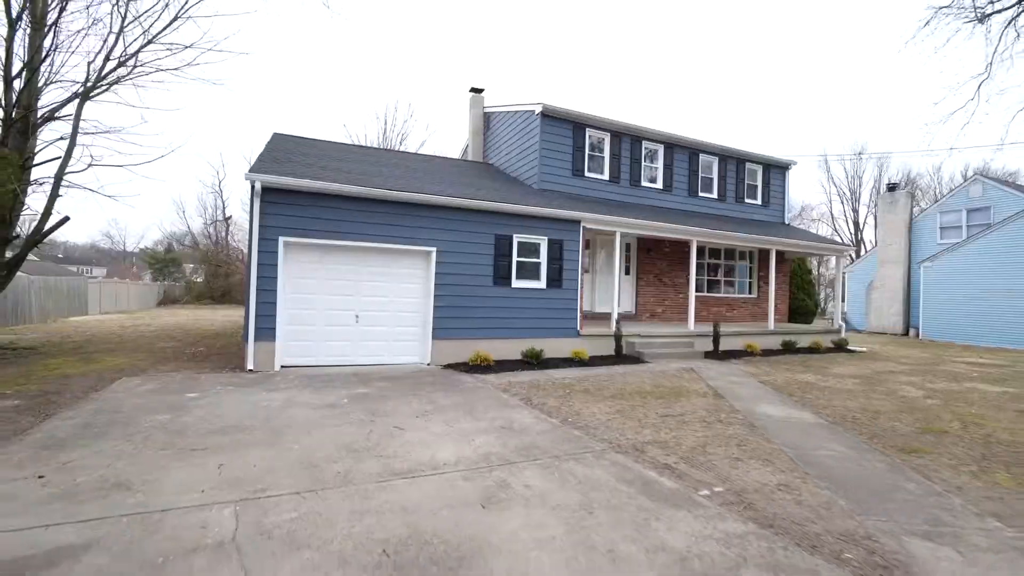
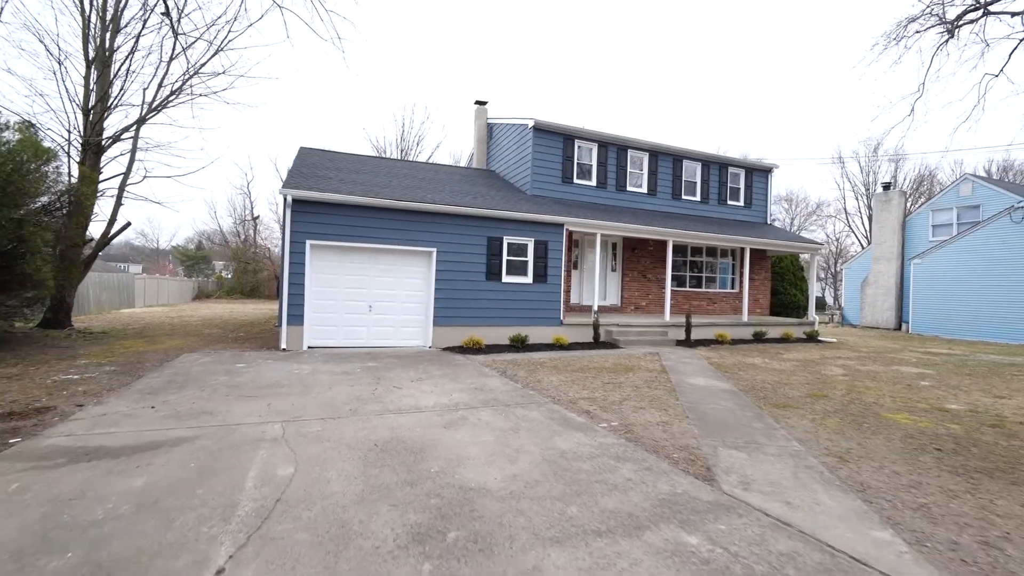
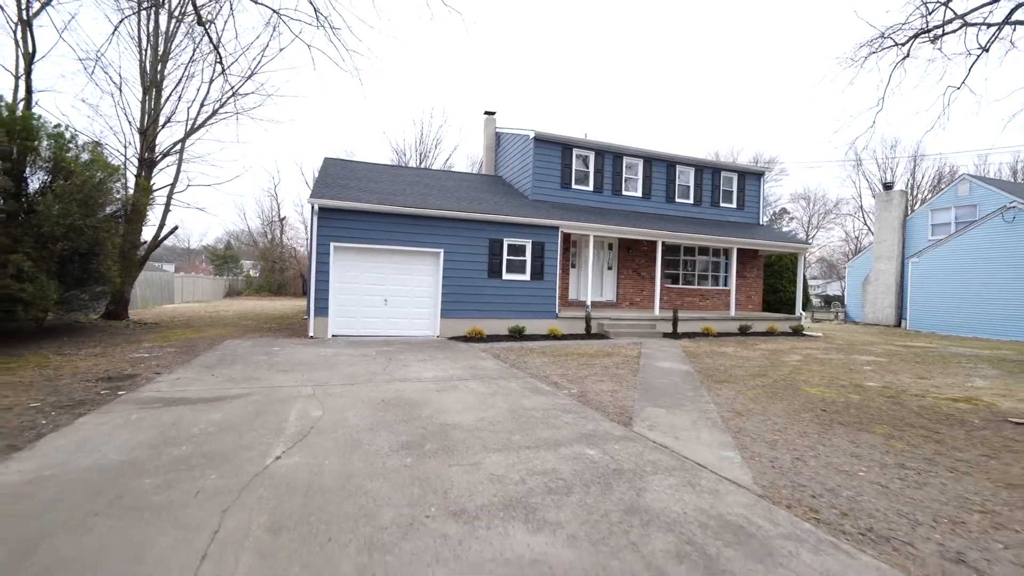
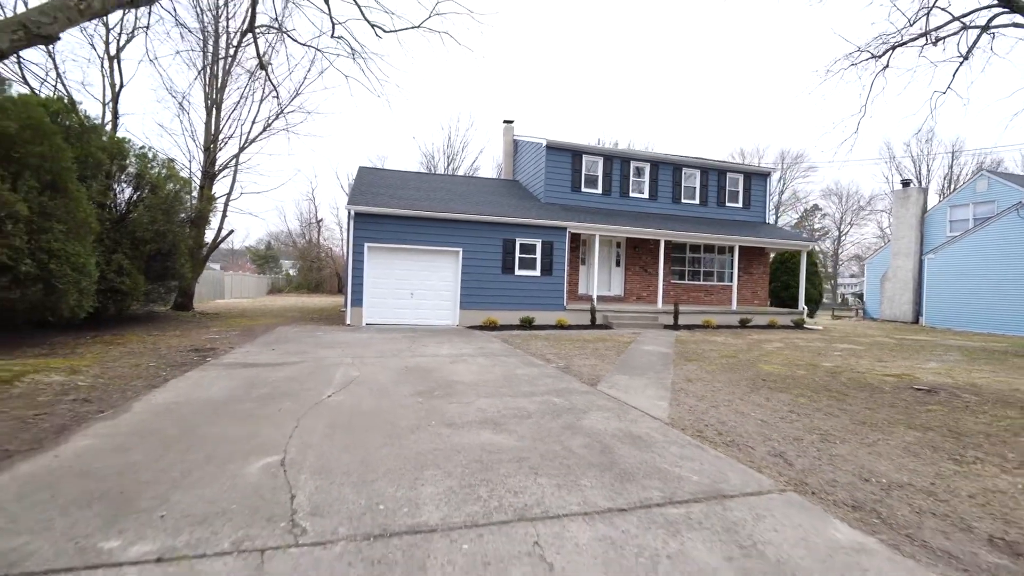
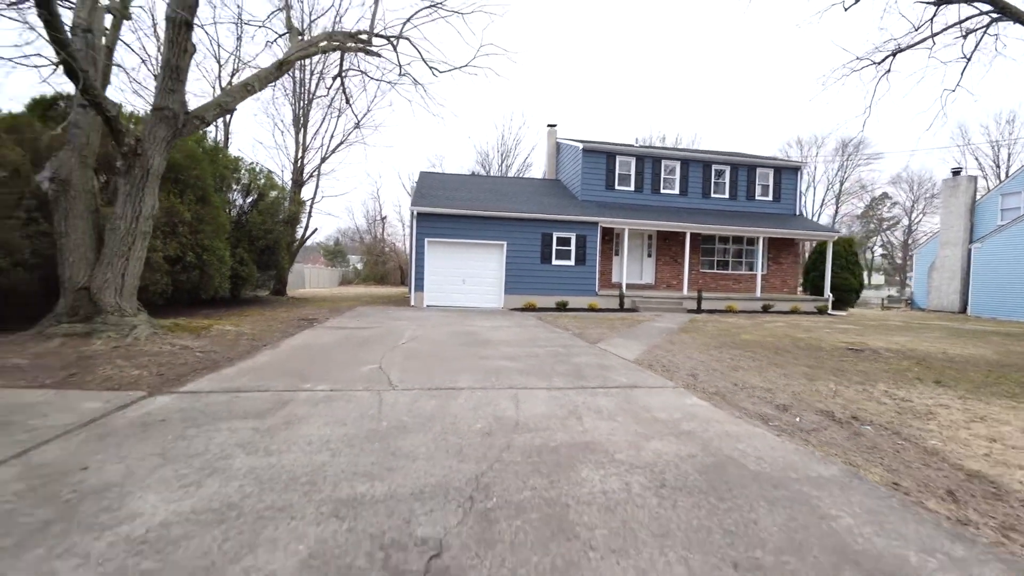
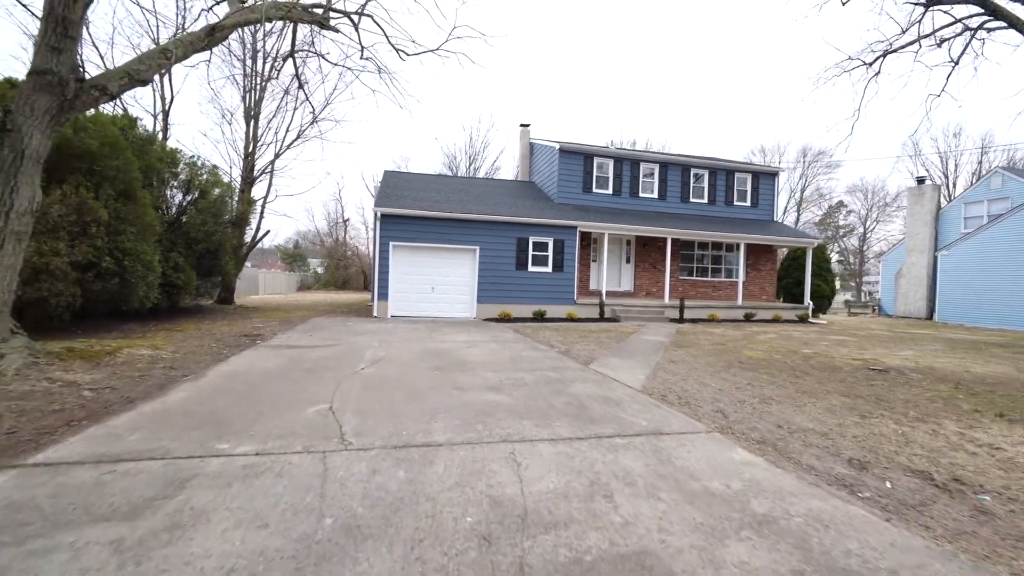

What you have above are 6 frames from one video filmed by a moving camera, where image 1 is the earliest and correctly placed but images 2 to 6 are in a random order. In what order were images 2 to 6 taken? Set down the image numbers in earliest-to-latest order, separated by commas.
2, 3, 4, 6, 5
